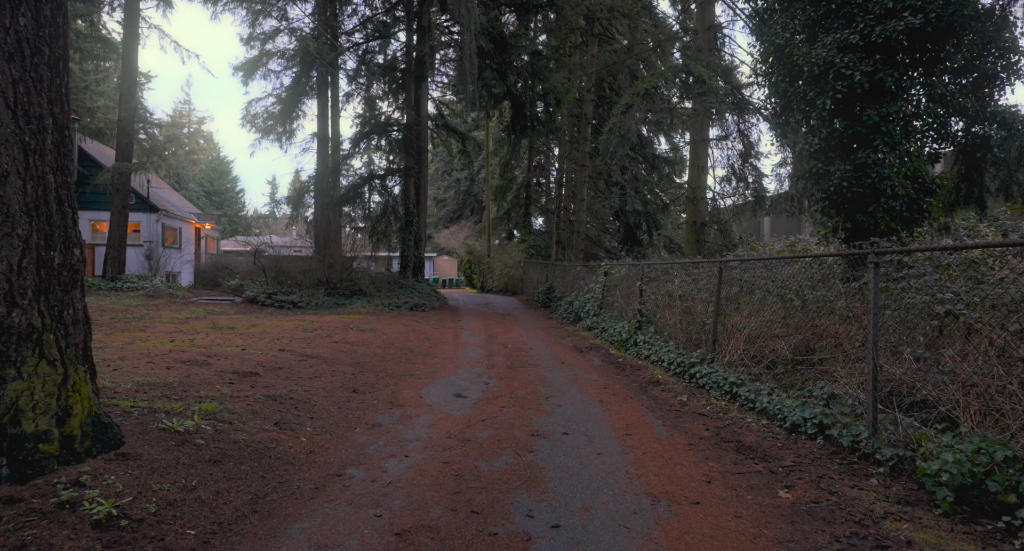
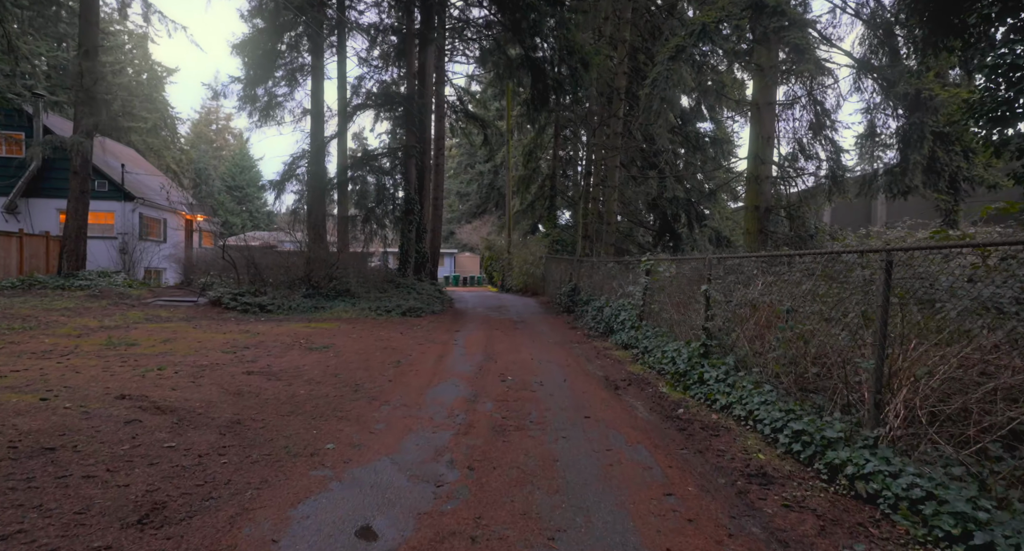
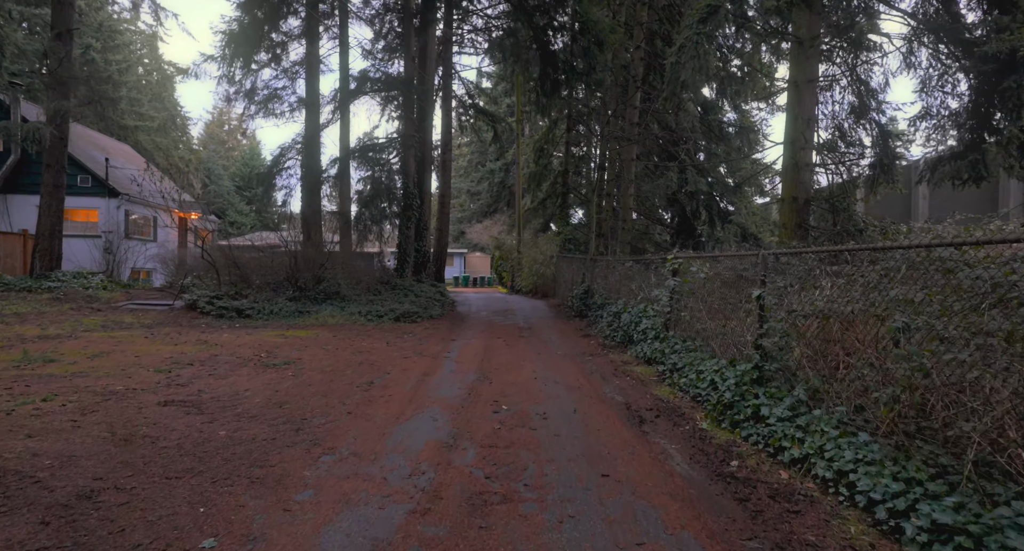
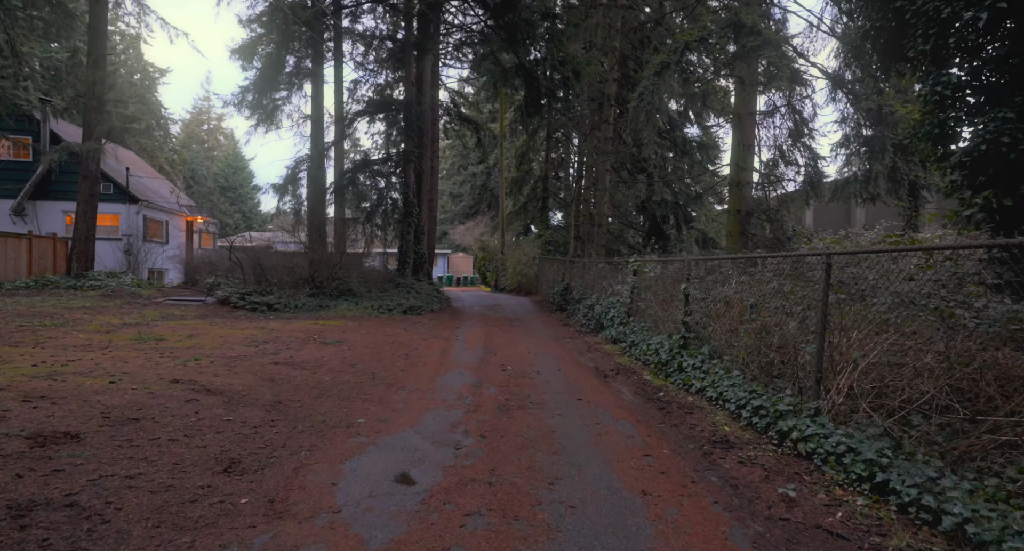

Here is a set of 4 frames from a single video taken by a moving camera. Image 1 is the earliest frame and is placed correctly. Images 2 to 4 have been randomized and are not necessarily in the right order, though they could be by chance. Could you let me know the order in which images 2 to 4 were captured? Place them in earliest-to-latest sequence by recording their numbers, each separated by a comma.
4, 2, 3
